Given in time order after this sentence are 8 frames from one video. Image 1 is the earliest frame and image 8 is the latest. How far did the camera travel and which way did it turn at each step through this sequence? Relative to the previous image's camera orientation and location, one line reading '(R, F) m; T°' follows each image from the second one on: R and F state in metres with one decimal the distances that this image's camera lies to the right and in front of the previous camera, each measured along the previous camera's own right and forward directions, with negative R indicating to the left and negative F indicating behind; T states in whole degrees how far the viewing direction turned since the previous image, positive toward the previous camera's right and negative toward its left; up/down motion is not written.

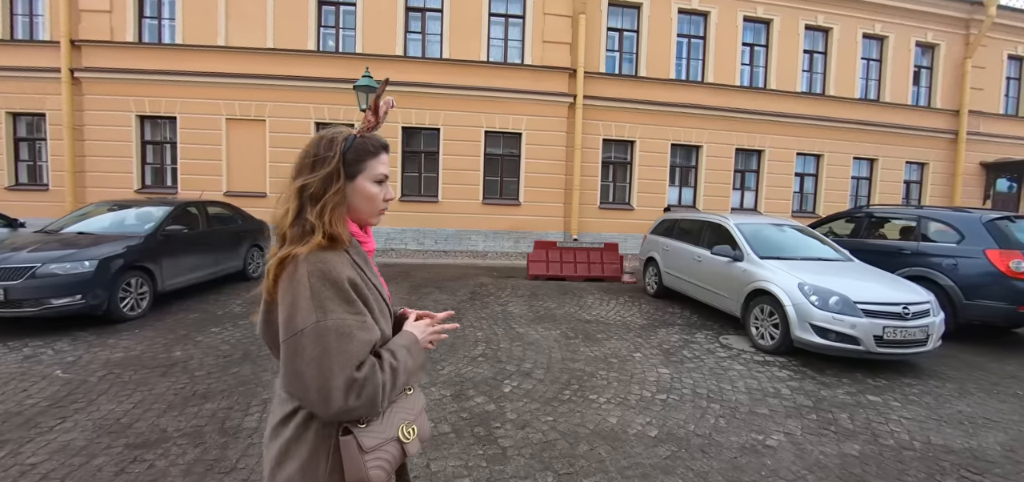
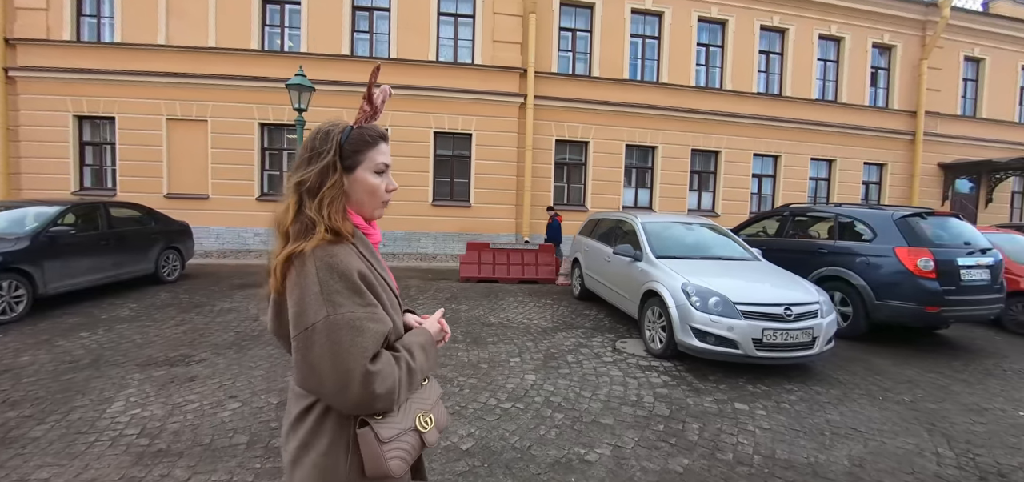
(+1.4, +0.3) m; 0°
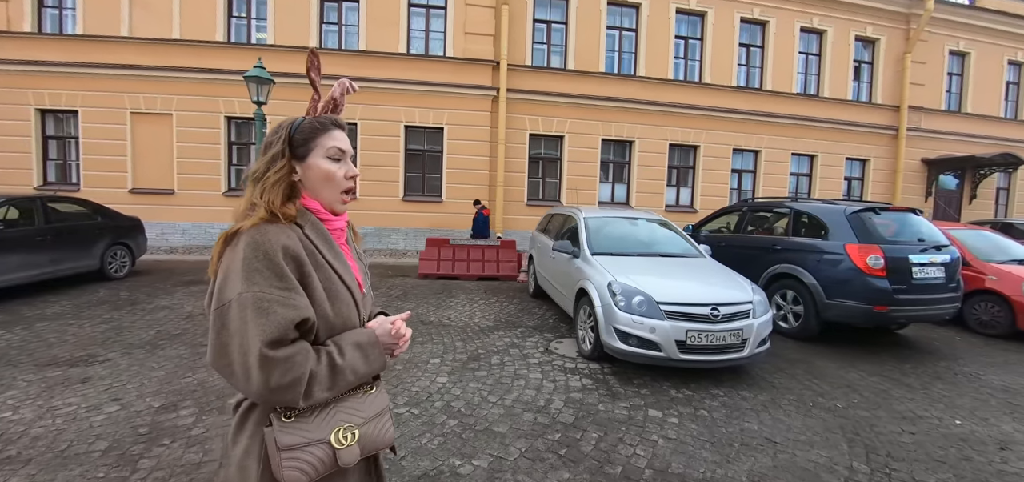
(+0.8, +0.2) m; 0°
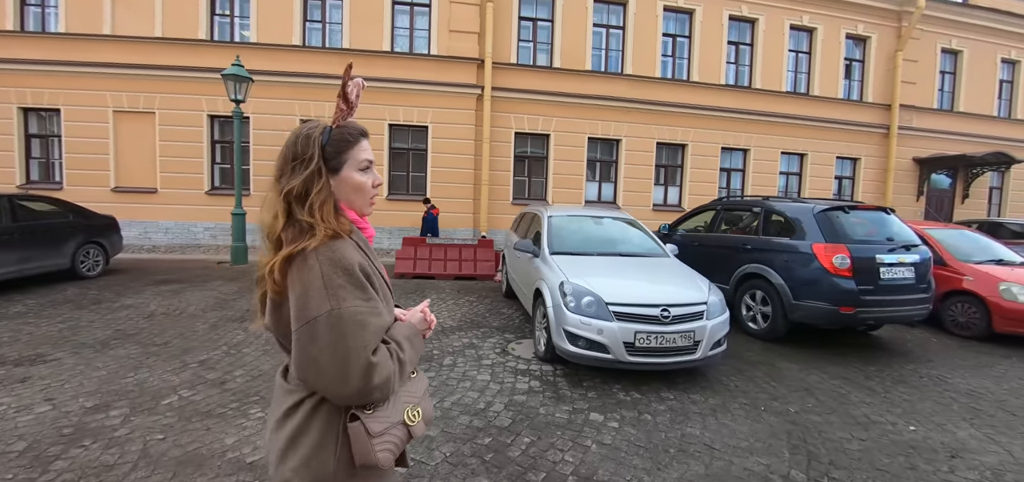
(+0.5, +0.1) m; 0°
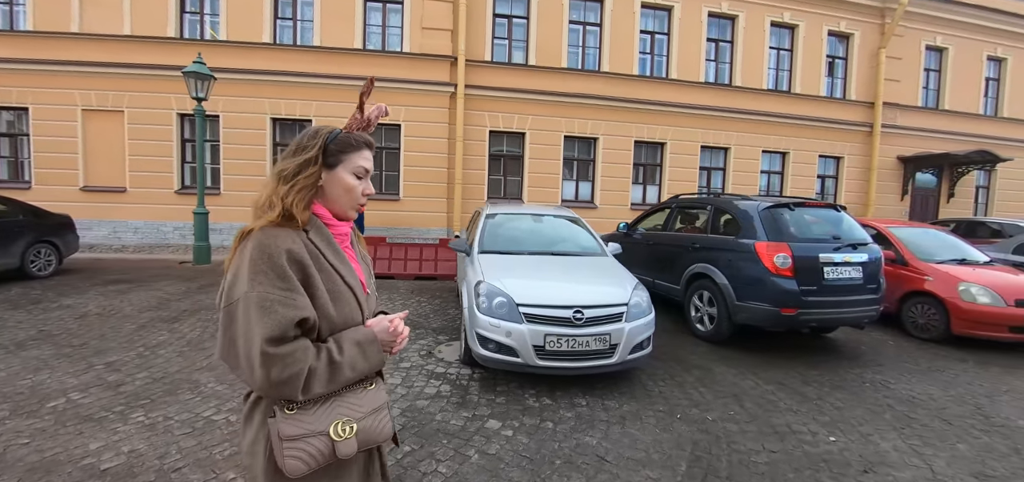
(+0.8, +0.2) m; 0°
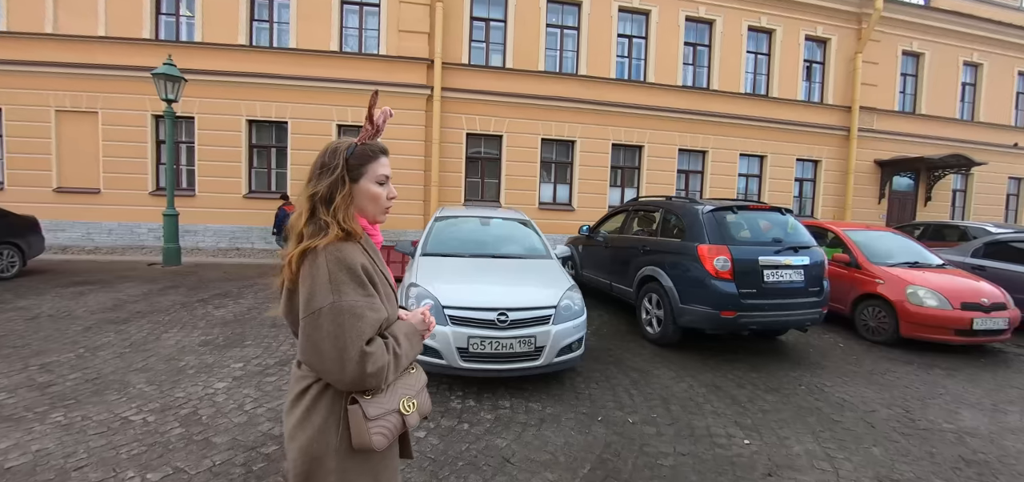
(+0.6, 0.0) m; 0°
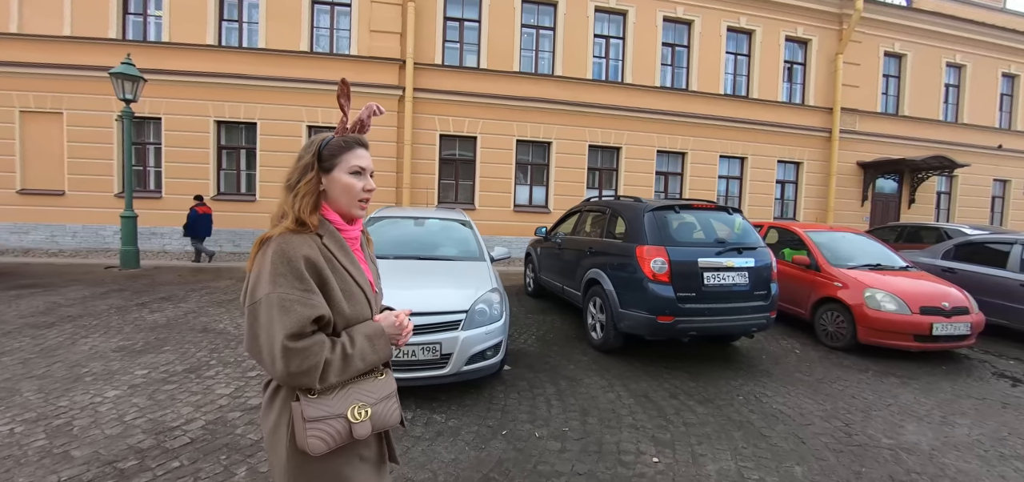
(+0.7, +0.2) m; 0°
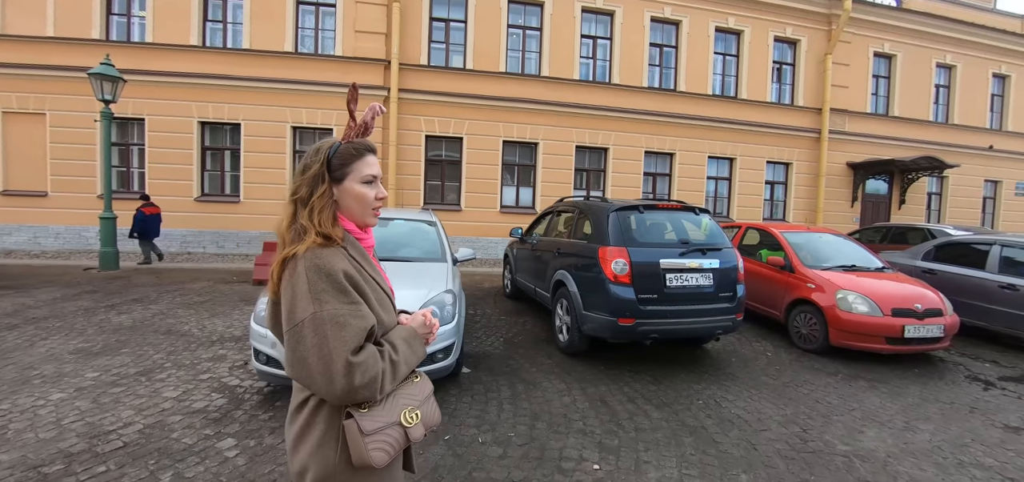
(+0.4, +0.1) m; 0°
